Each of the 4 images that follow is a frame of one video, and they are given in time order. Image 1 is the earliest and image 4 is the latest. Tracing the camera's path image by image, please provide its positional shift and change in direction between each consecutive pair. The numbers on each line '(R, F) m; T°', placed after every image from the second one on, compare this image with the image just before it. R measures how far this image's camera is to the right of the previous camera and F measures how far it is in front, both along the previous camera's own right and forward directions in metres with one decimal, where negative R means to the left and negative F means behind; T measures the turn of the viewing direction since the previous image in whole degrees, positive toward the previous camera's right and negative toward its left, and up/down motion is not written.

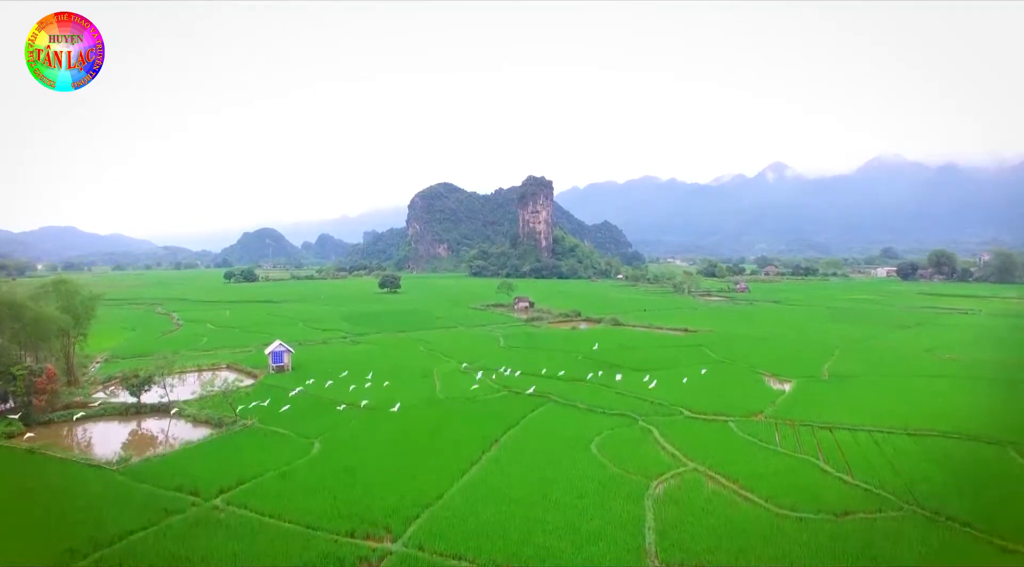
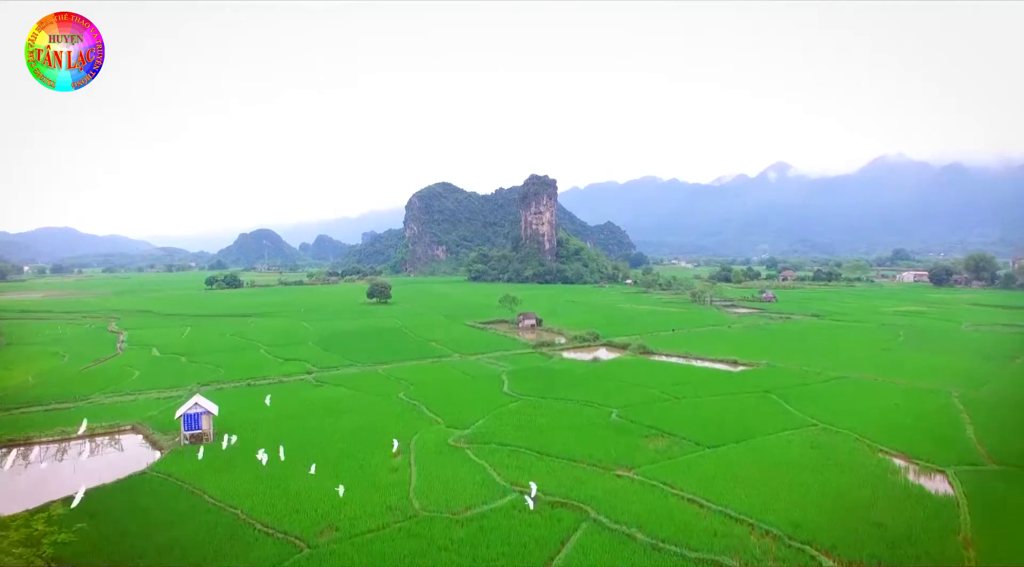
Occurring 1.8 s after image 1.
(-0.3, +6.8) m; 0°
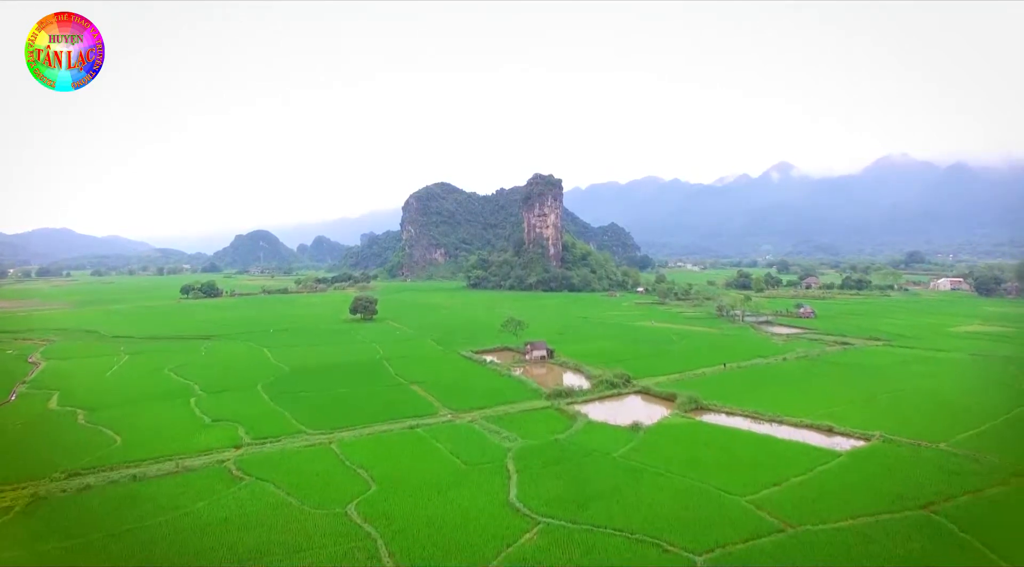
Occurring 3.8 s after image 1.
(-0.3, +7.9) m; 0°
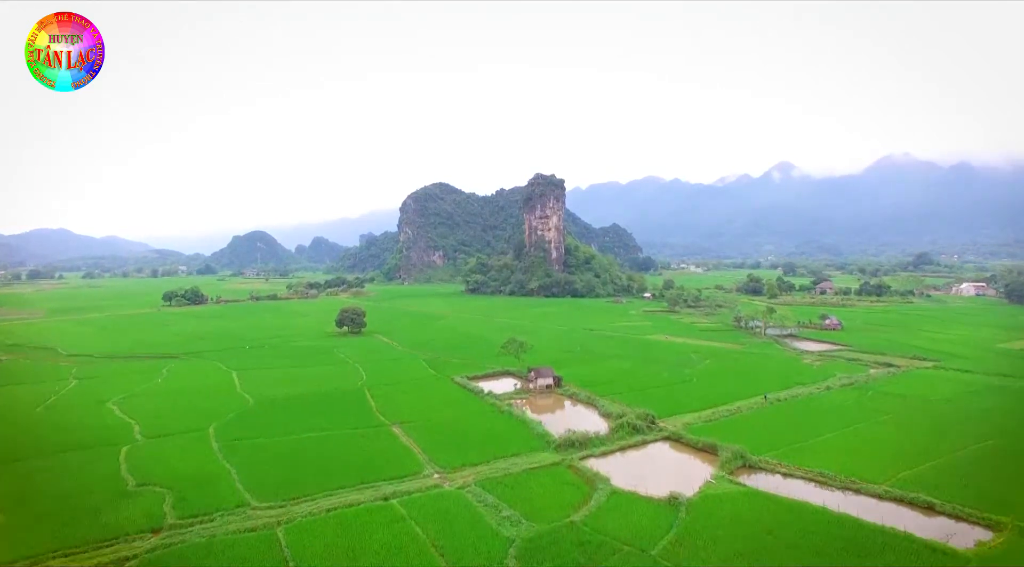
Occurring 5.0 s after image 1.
(-0.1, +4.7) m; 0°
